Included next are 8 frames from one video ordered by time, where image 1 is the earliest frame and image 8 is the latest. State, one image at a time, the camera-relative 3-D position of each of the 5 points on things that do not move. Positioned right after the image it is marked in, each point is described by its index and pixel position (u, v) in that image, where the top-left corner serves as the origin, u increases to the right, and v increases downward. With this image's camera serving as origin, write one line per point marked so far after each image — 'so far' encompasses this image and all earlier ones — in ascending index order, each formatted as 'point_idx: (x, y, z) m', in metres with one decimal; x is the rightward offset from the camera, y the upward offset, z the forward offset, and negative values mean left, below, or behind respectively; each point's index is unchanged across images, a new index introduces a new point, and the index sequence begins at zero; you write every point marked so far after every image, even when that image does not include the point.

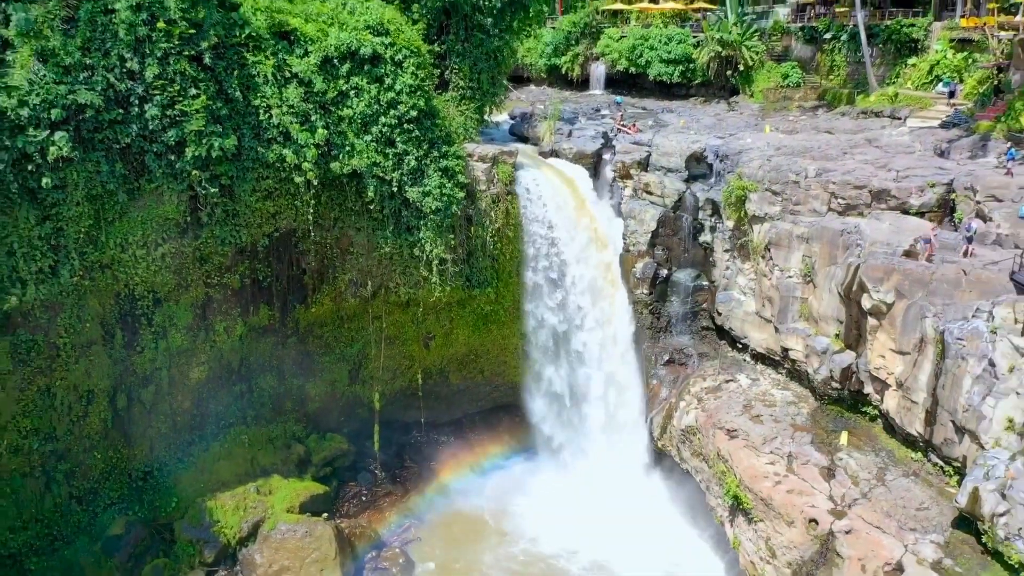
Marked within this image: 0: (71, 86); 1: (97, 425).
0: (-5.0, +2.3, +10.8) m
1: (-5.6, -1.9, +12.8) m
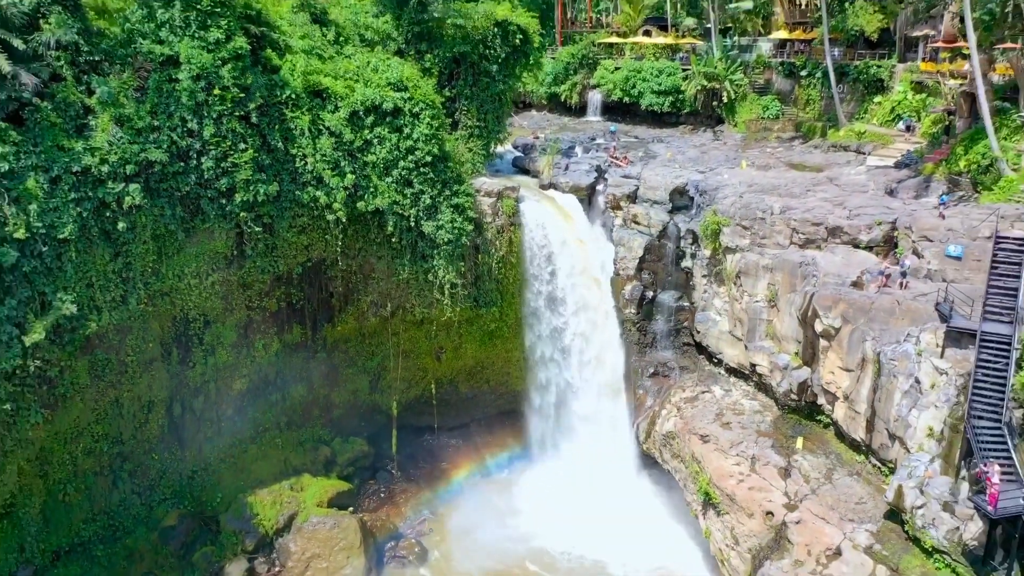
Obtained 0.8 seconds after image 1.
0: (-5.0, +1.9, +12.8) m
1: (-5.6, -2.2, +14.8) m
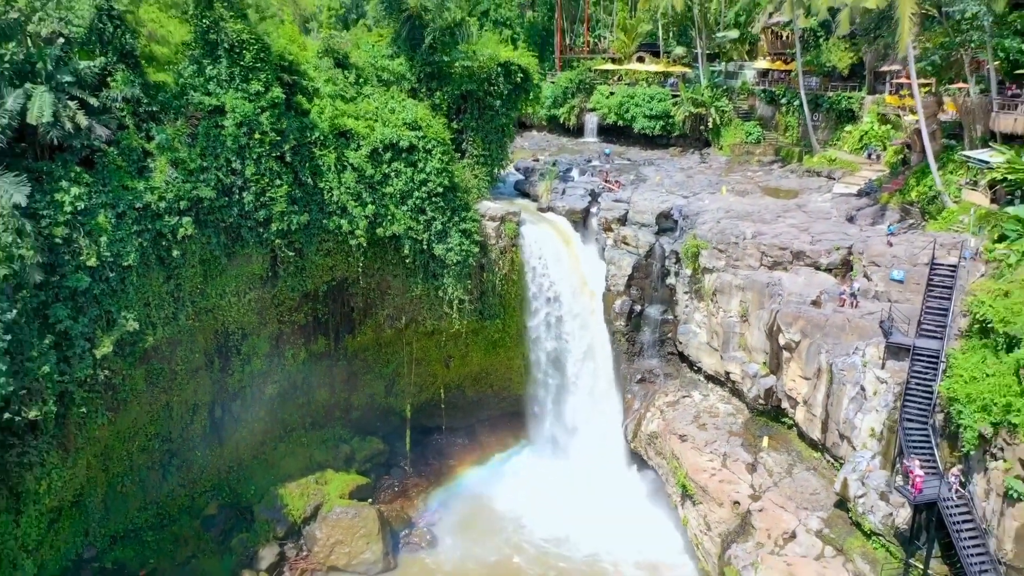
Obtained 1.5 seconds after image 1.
0: (-5.0, +1.6, +14.7) m
1: (-5.6, -2.5, +16.7) m
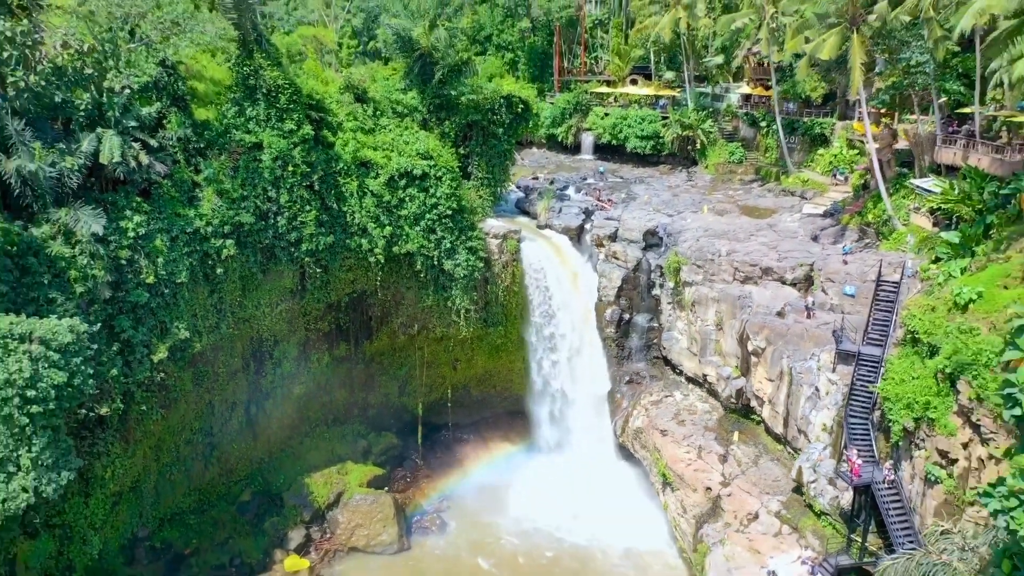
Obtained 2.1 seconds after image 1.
0: (-5.0, +1.4, +16.9) m
1: (-5.6, -2.8, +18.9) m
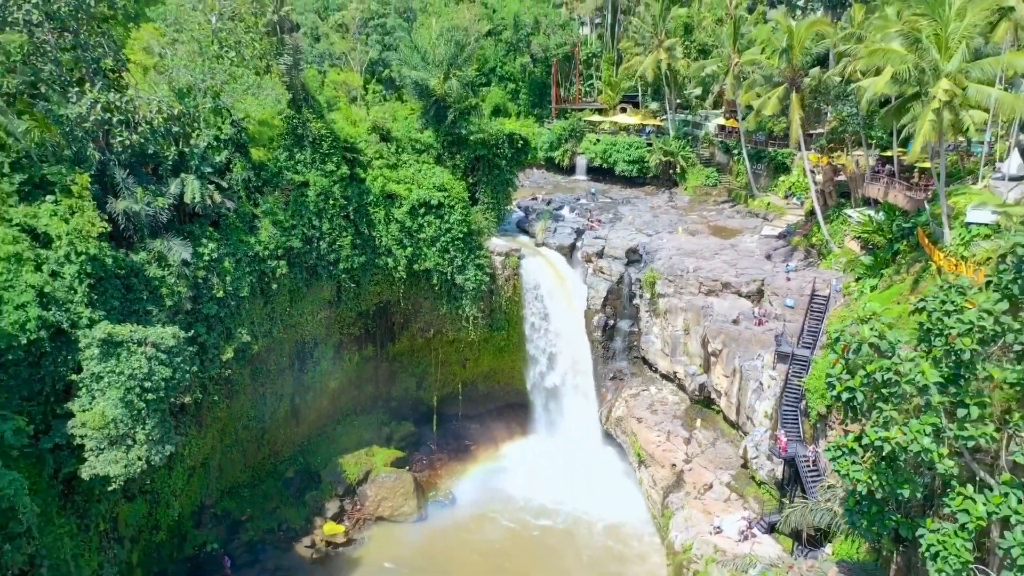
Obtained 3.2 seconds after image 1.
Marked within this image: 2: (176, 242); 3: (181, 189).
0: (-4.9, +1.1, +20.7) m
1: (-5.5, -3.0, +22.7) m
2: (-6.5, +0.9, +18.3) m
3: (-6.5, +2.0, +18.6) m
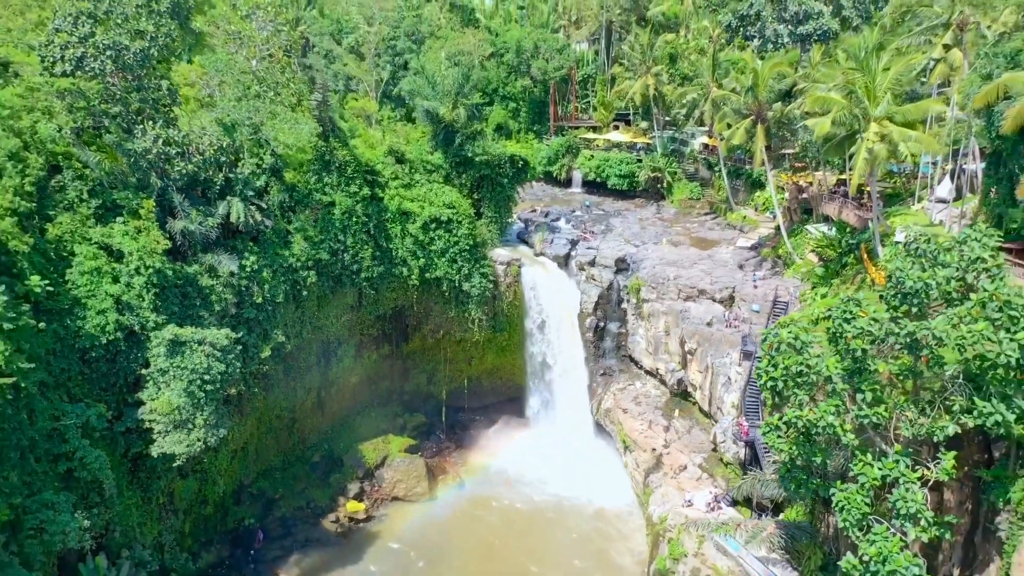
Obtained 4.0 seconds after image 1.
0: (-4.9, +1.0, +23.7) m
1: (-5.5, -3.2, +25.7) m
2: (-6.5, +0.7, +21.3) m
3: (-6.5, +1.8, +21.6) m
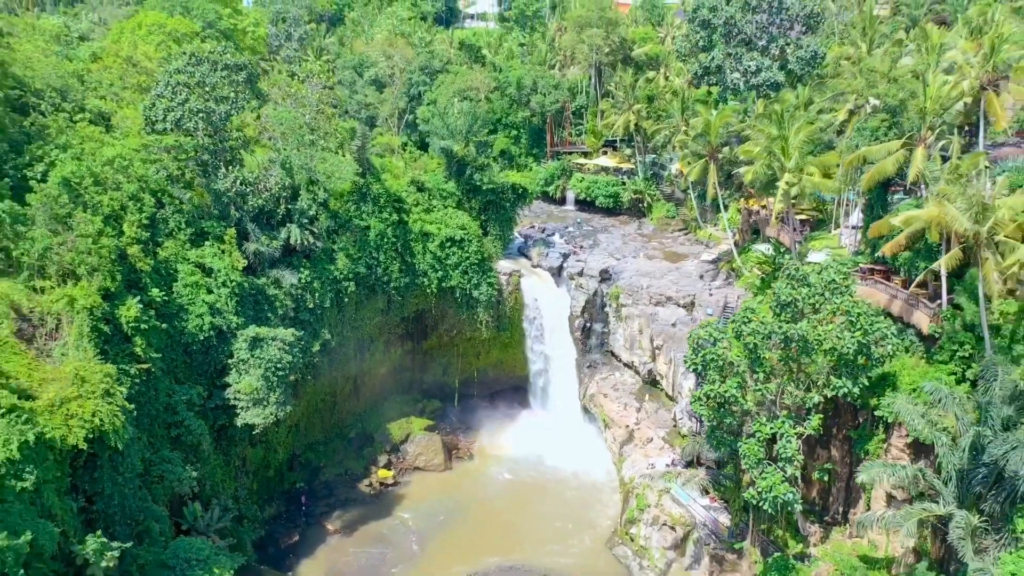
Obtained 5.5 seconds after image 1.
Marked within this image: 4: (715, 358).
0: (-4.9, +0.7, +29.4) m
1: (-5.5, -3.4, +31.4) m
2: (-6.5, +0.5, +27.0) m
3: (-6.5, +1.5, +27.3) m
4: (+4.2, -1.4, +19.2) m
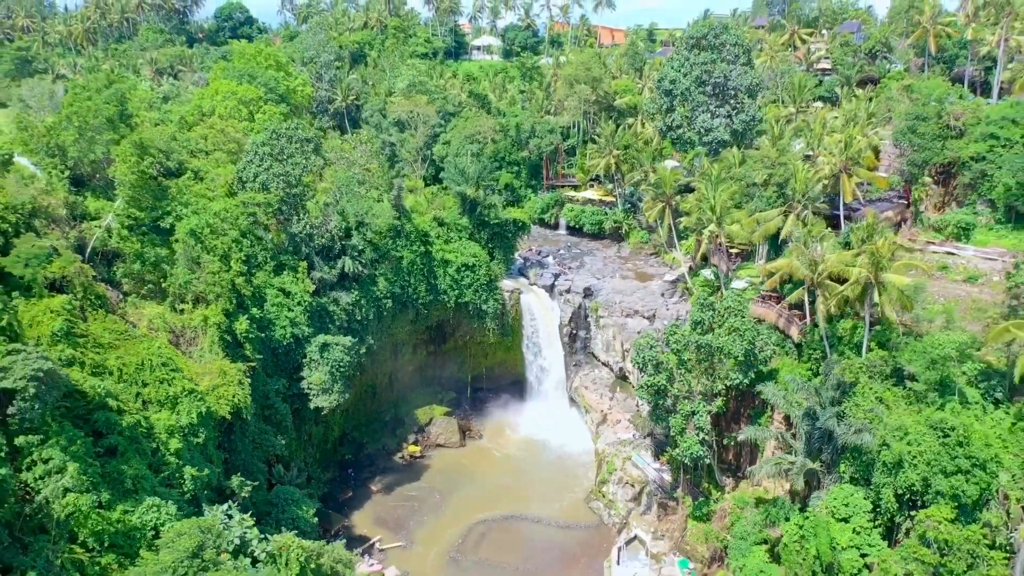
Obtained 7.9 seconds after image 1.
0: (-4.8, +0.1, +38.0) m
1: (-5.4, -4.1, +40.1) m
2: (-6.5, -0.2, +35.7) m
3: (-6.5, +0.9, +36.0) m
4: (+4.2, -2.1, +27.8) m
